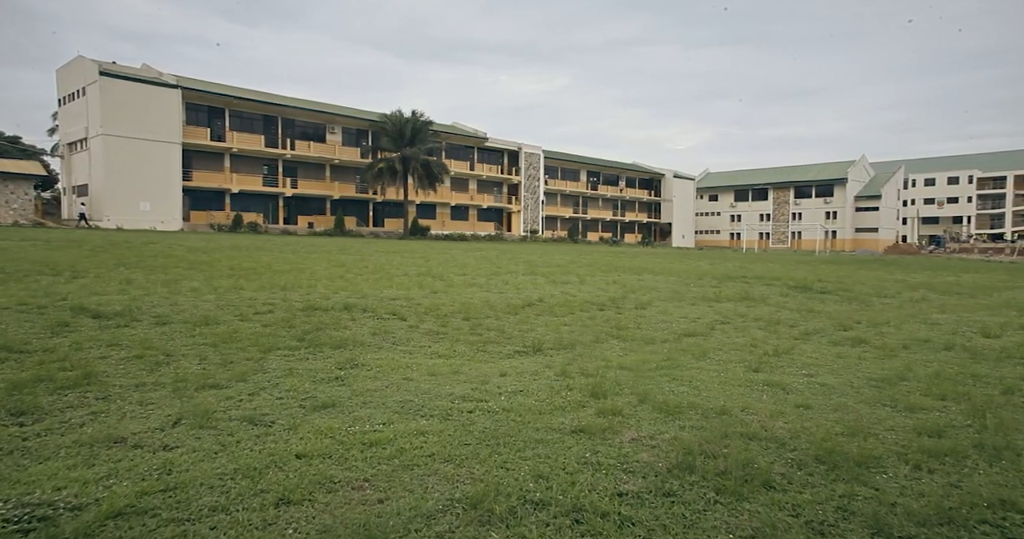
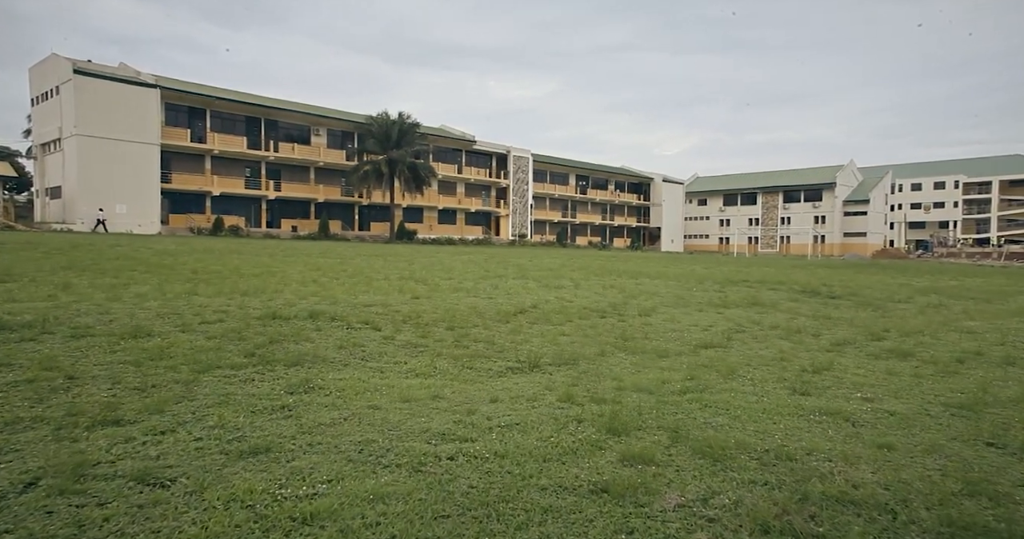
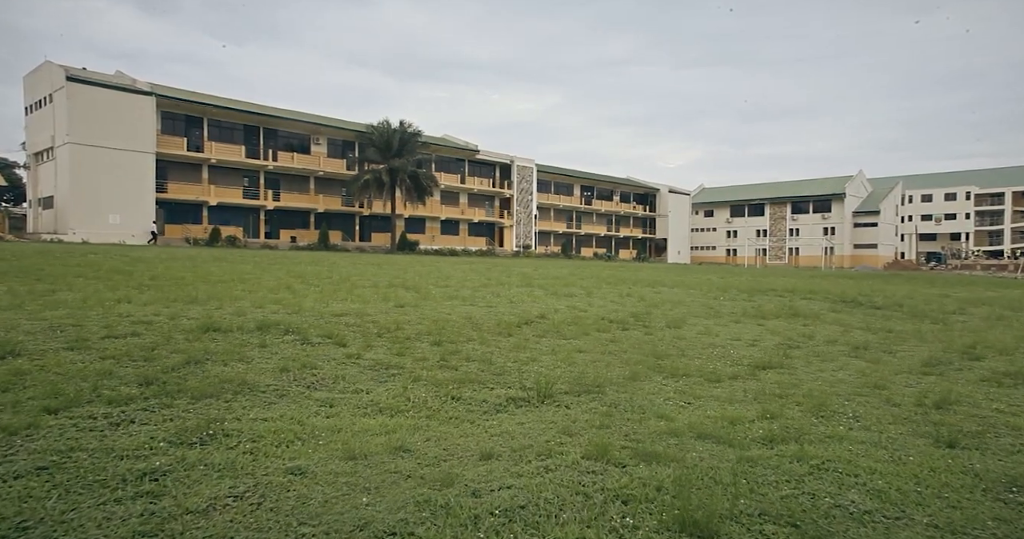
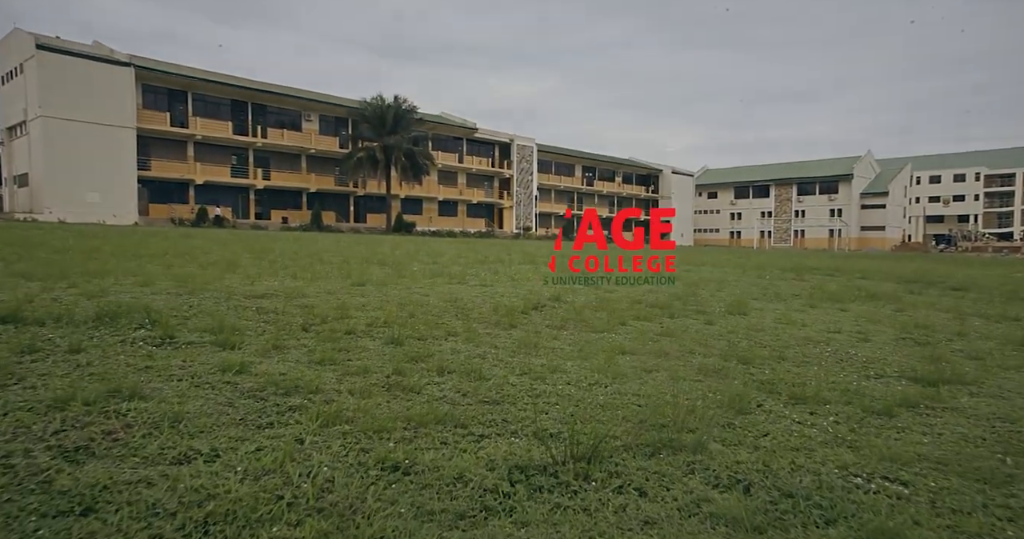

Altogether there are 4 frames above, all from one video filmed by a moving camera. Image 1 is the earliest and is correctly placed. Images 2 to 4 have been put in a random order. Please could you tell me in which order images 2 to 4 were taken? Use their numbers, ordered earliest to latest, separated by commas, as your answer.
2, 3, 4
